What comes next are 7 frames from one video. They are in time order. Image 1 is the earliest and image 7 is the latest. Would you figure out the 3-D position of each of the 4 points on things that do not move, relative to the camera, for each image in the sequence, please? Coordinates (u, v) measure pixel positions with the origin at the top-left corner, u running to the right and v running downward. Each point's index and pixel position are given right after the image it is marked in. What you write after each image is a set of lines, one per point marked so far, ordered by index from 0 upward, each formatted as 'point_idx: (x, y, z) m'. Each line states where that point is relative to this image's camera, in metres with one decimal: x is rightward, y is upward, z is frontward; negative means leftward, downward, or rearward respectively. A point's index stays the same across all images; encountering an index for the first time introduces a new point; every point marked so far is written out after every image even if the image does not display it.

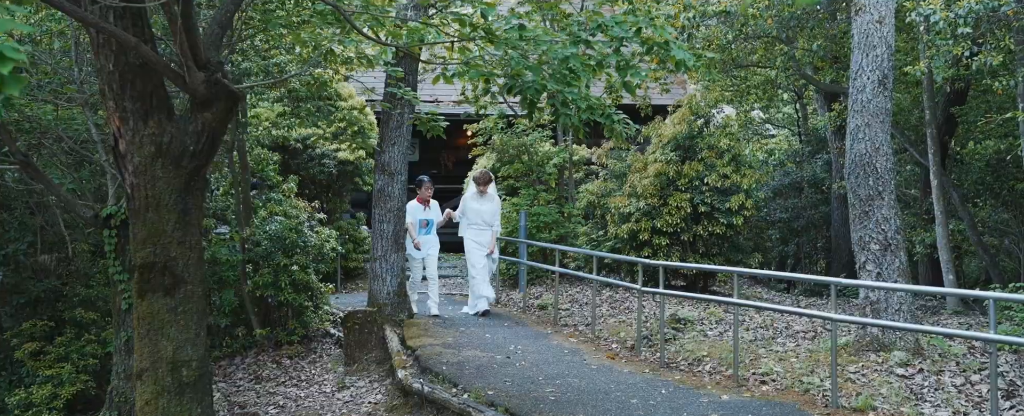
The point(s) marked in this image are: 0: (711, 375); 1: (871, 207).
0: (+1.7, -1.4, +8.4) m
1: (+3.1, 0.0, +8.3) m
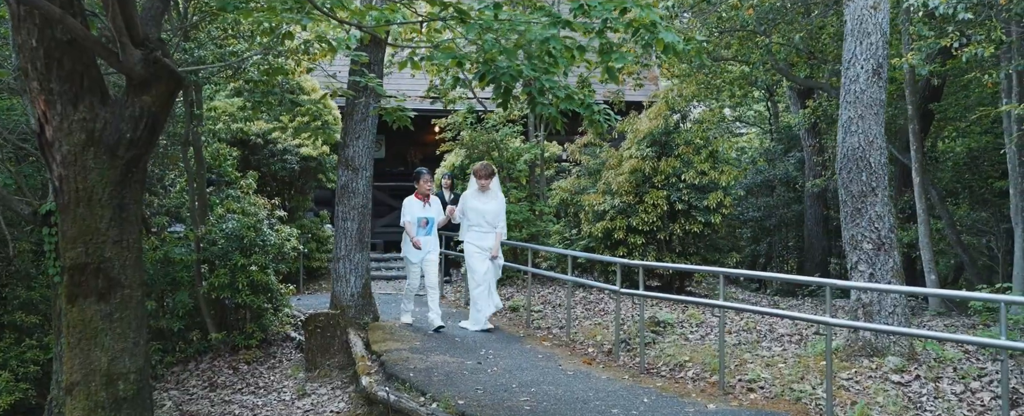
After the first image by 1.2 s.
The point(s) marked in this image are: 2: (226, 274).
0: (+1.5, -1.4, +7.9) m
1: (+2.8, 0.0, +7.9) m
2: (-3.2, -0.7, +11.1) m
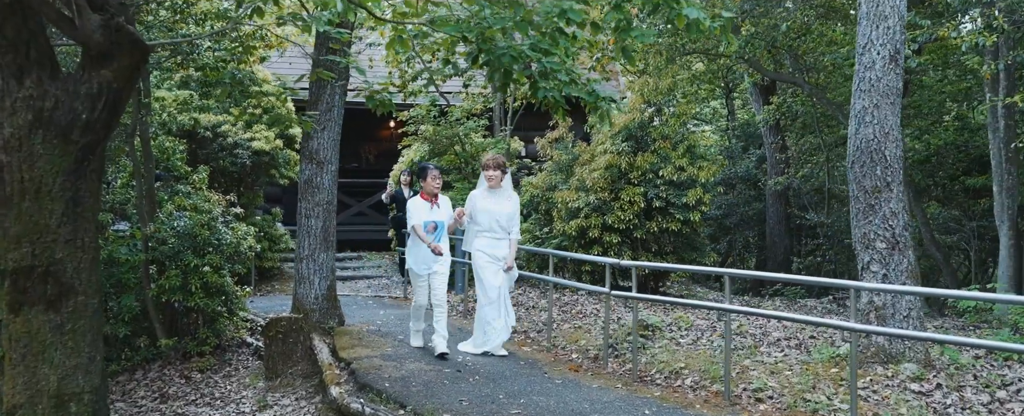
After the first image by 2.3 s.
0: (+1.4, -1.4, +7.4) m
1: (+2.7, +0.1, +7.4) m
2: (-3.4, -0.7, +10.3) m
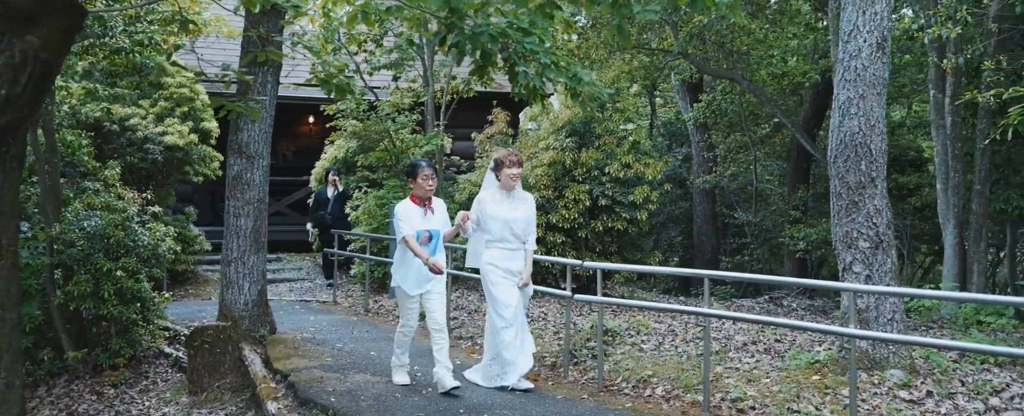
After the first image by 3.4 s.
0: (+1.1, -1.3, +6.9) m
1: (+2.5, +0.1, +7.1) m
2: (-4.0, -0.7, +9.4) m
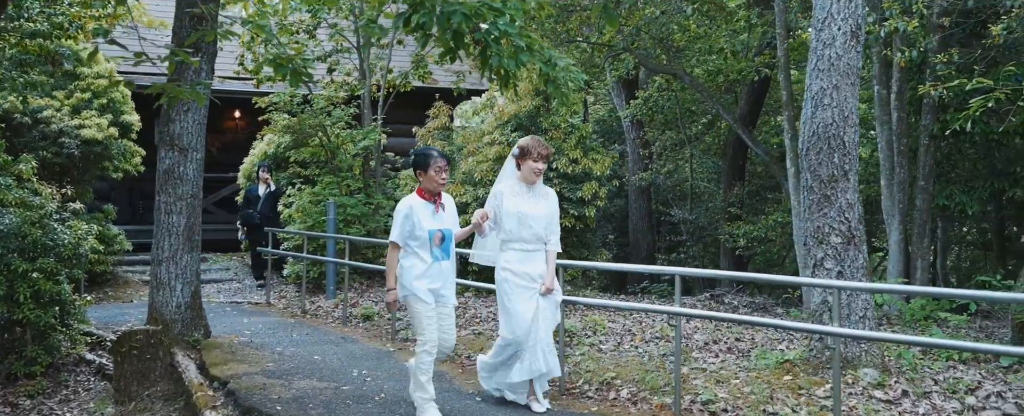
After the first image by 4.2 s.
0: (+0.8, -1.3, +6.6) m
1: (+2.2, +0.1, +6.9) m
2: (-4.4, -0.7, +8.6) m
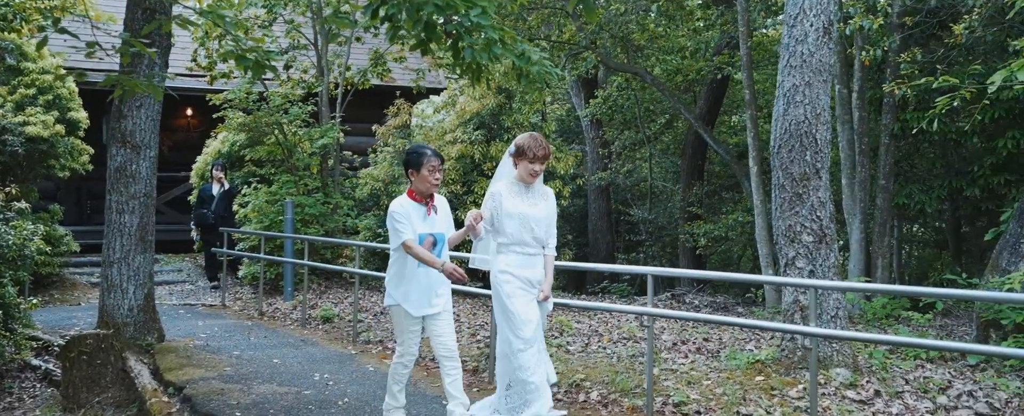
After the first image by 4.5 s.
0: (+0.6, -1.3, +6.5) m
1: (+2.0, +0.1, +6.8) m
2: (-4.7, -0.7, +8.3) m
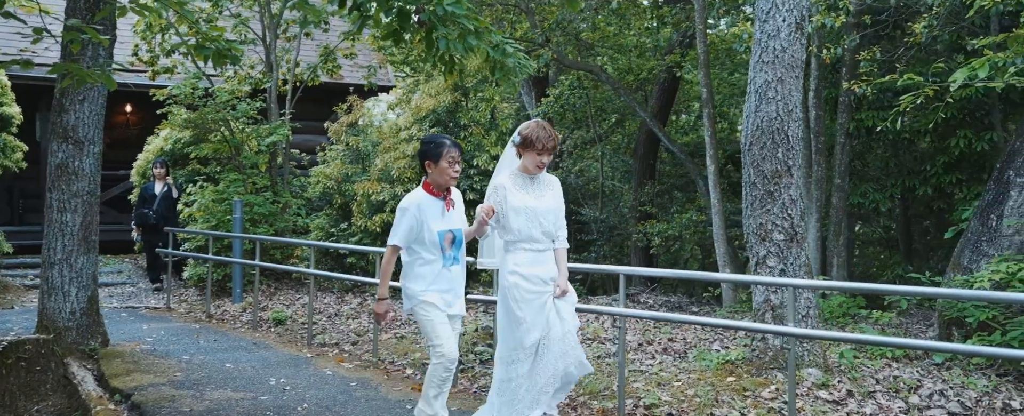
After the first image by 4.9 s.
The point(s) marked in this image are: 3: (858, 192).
0: (+0.4, -1.3, +6.3) m
1: (+1.7, +0.1, +6.7) m
2: (-5.0, -0.6, +7.8) m
3: (+4.2, +0.2, +12.2) m
